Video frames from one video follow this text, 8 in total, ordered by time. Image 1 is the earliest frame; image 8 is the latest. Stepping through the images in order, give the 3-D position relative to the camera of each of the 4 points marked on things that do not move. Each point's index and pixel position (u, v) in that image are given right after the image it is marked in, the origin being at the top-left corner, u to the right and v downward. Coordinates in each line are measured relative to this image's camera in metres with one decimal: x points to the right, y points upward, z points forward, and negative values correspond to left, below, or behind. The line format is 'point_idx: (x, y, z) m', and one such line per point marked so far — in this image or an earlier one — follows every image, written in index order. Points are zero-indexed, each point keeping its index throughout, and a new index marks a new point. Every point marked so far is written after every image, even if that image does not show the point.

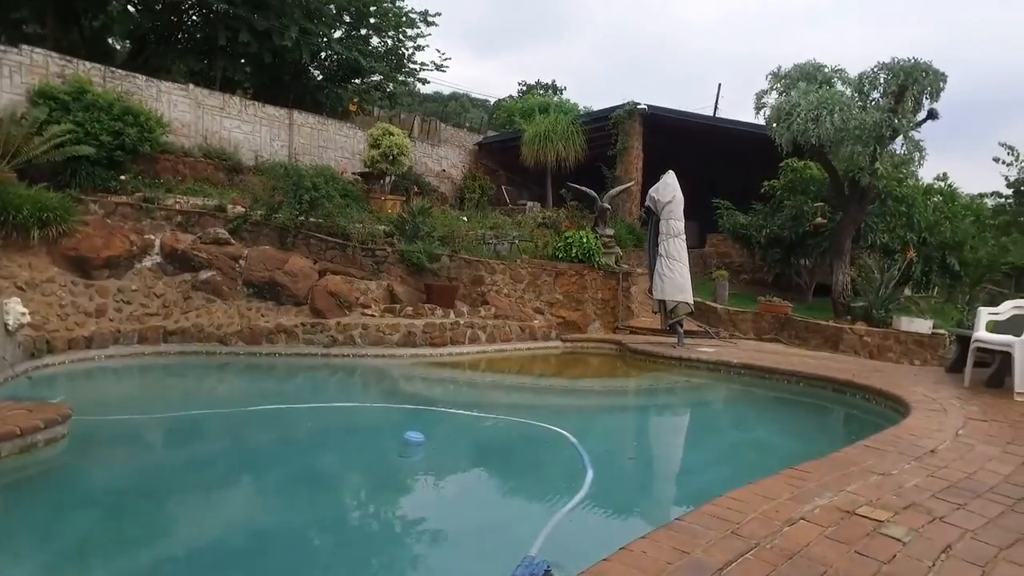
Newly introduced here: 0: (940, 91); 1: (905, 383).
0: (+5.1, +2.3, +8.5) m
1: (+2.9, -0.7, +5.3) m
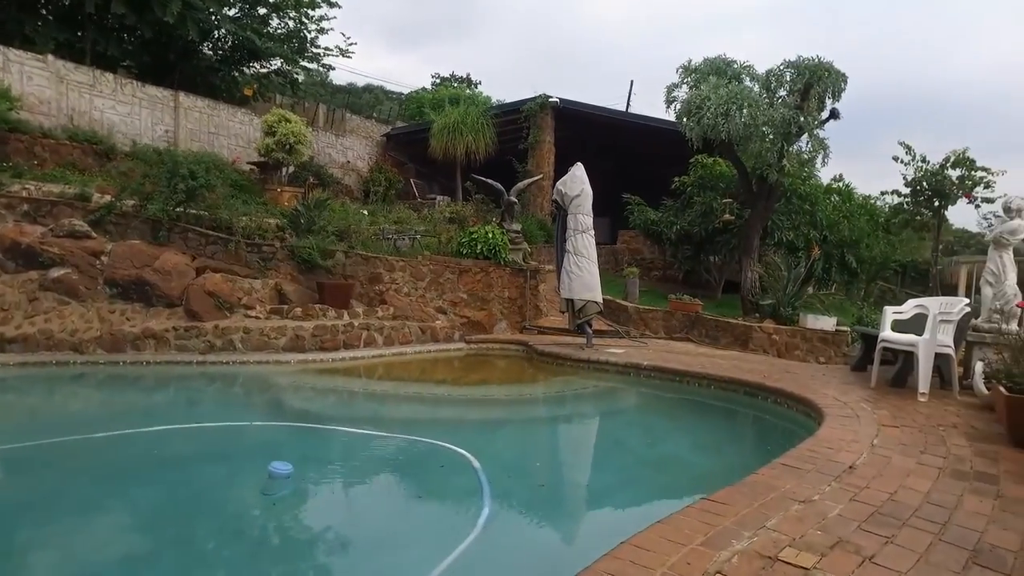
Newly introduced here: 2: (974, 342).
0: (+4.0, +2.4, +8.5) m
1: (+2.2, -0.7, +5.2) m
2: (+3.5, -0.4, +5.4) m
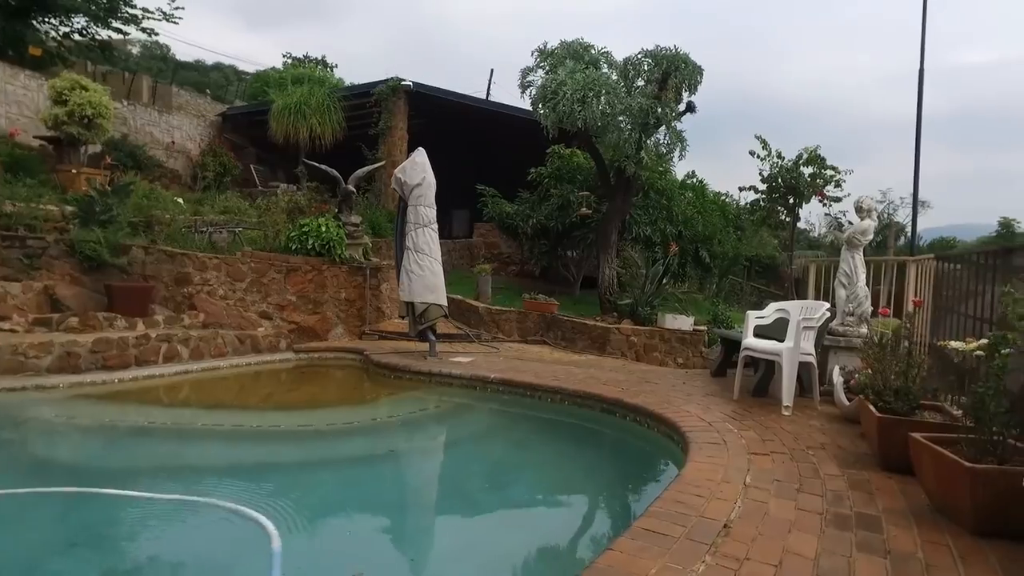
0: (+2.2, +2.4, +8.3) m
1: (+1.1, -0.7, +4.7) m
2: (+2.3, -0.4, +5.2) m
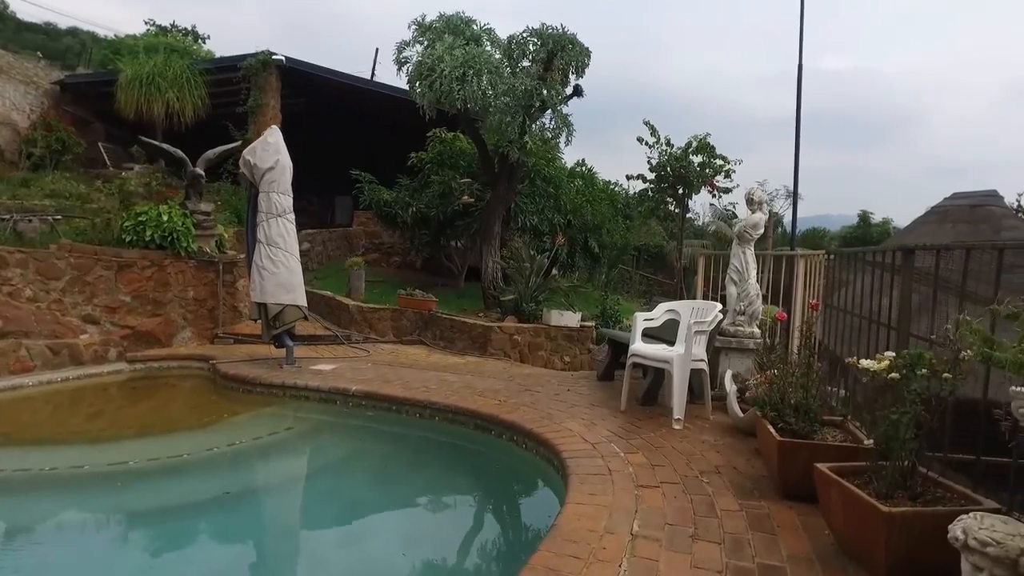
0: (+0.8, +2.5, +7.9) m
1: (+0.2, -0.7, +4.2) m
2: (+1.4, -0.4, +4.8) m
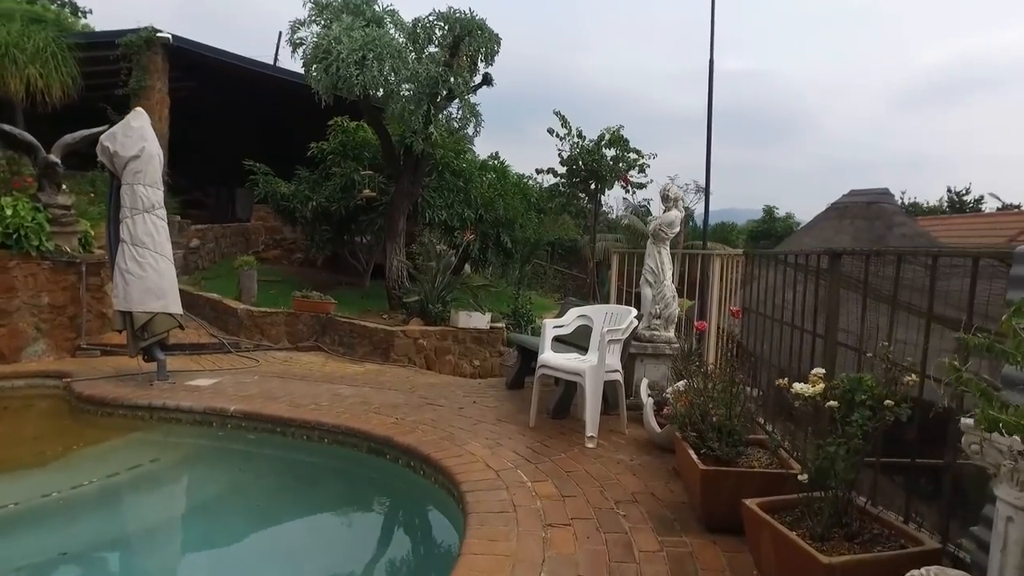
0: (-0.2, +2.5, +7.5) m
1: (-0.3, -0.8, +3.8) m
2: (+0.8, -0.4, +4.6) m
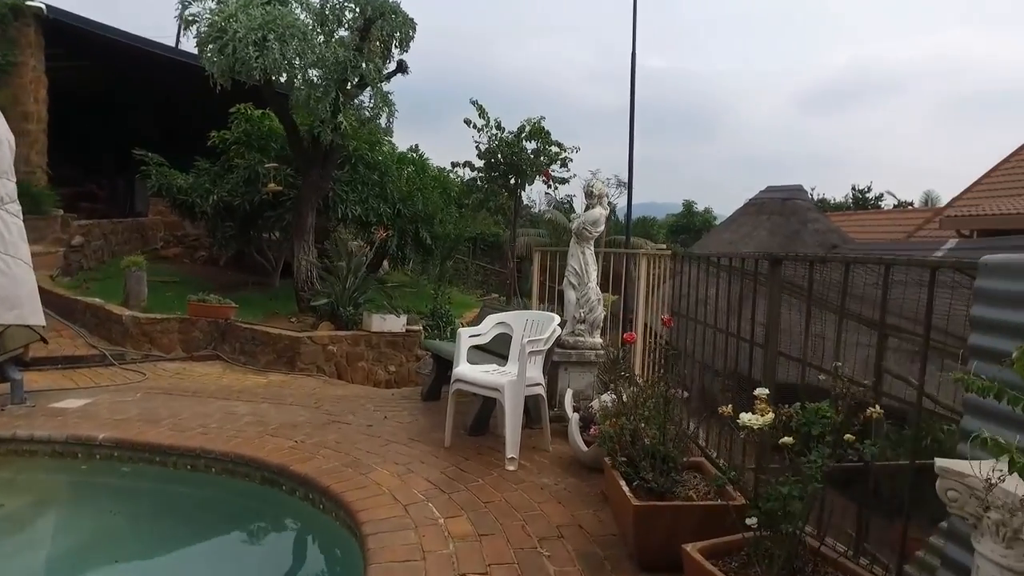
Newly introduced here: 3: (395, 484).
0: (-1.0, +2.5, +7.0) m
1: (-0.7, -0.8, +3.4) m
2: (+0.3, -0.4, +4.3) m
3: (-0.5, -0.8, +3.0) m
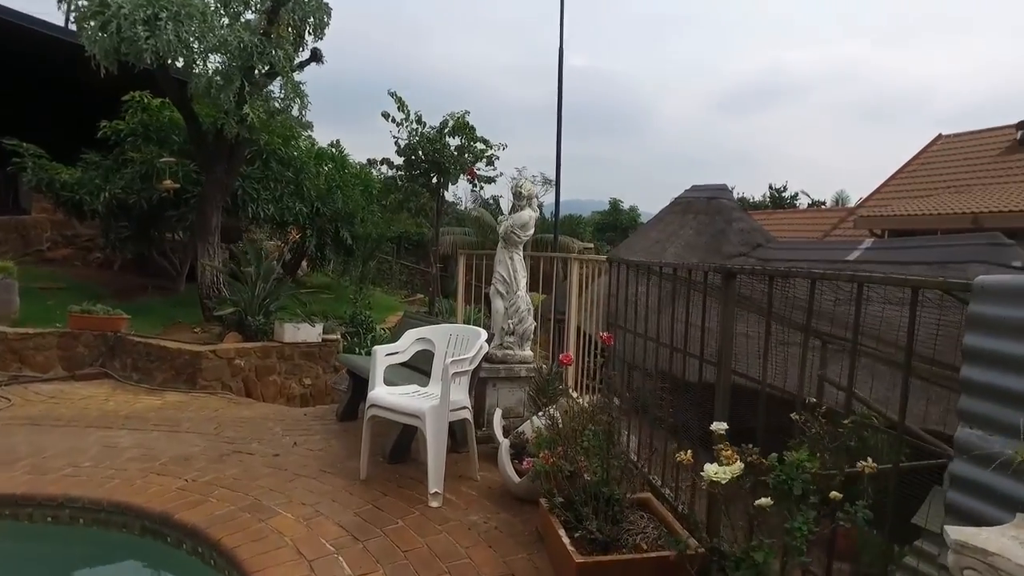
0: (-1.8, +2.4, +6.5) m
1: (-1.0, -0.9, +2.9) m
2: (-0.1, -0.5, +3.9) m
3: (-0.8, -0.9, +2.6) m
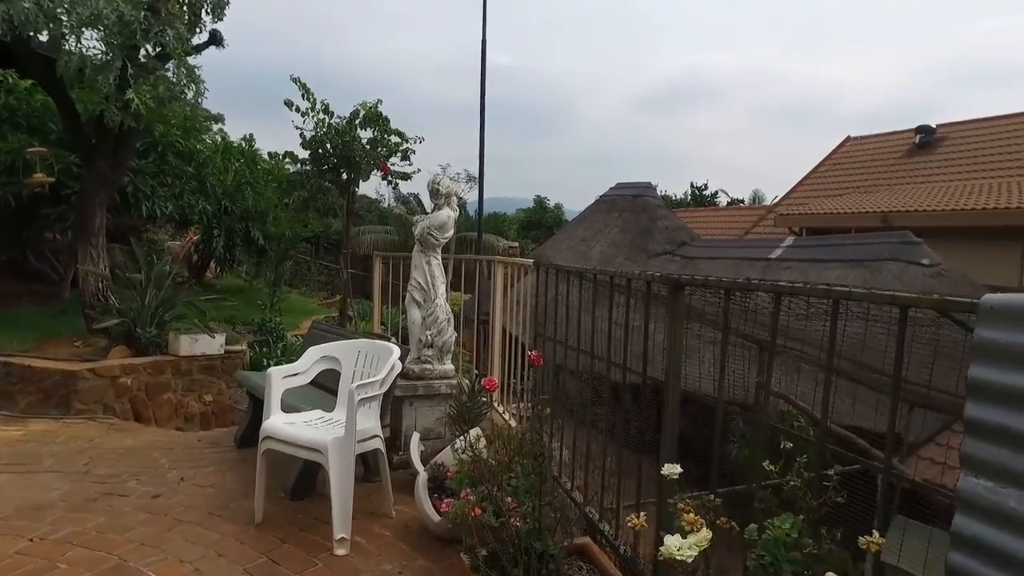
0: (-2.4, +2.4, +5.9) m
1: (-1.3, -0.9, +2.5) m
2: (-0.5, -0.5, +3.5) m
3: (-1.0, -0.9, +2.2) m
